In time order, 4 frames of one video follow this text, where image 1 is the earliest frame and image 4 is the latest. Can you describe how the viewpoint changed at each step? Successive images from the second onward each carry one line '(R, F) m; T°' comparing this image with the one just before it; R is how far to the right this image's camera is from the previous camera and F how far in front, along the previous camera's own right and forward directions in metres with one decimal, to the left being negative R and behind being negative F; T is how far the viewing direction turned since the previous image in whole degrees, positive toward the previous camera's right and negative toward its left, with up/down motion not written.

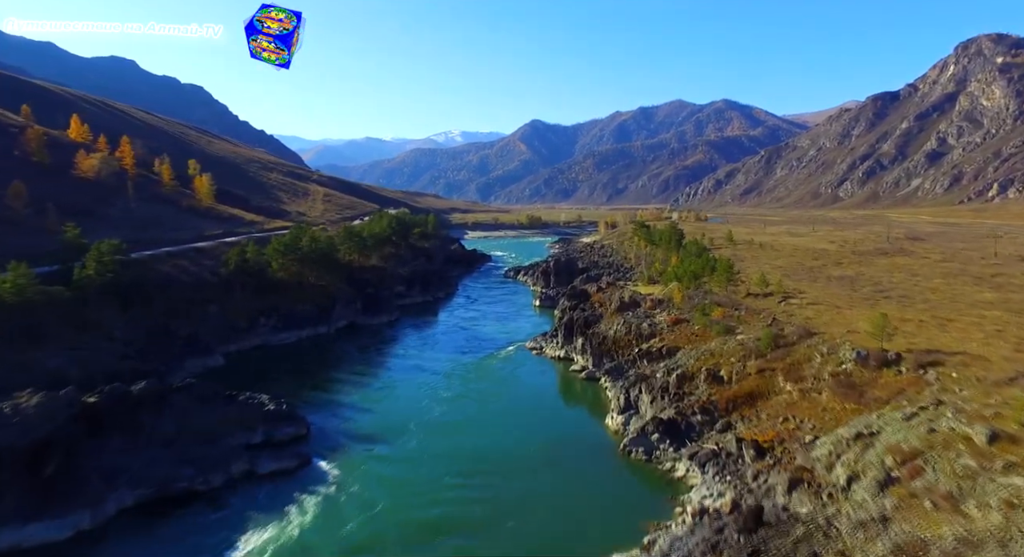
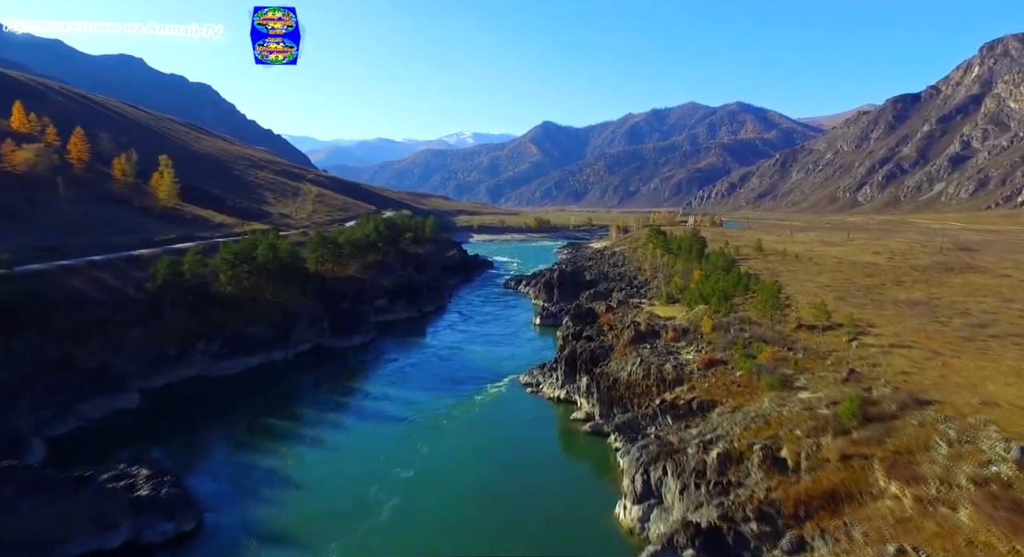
(+1.6, +11.7) m; -1°
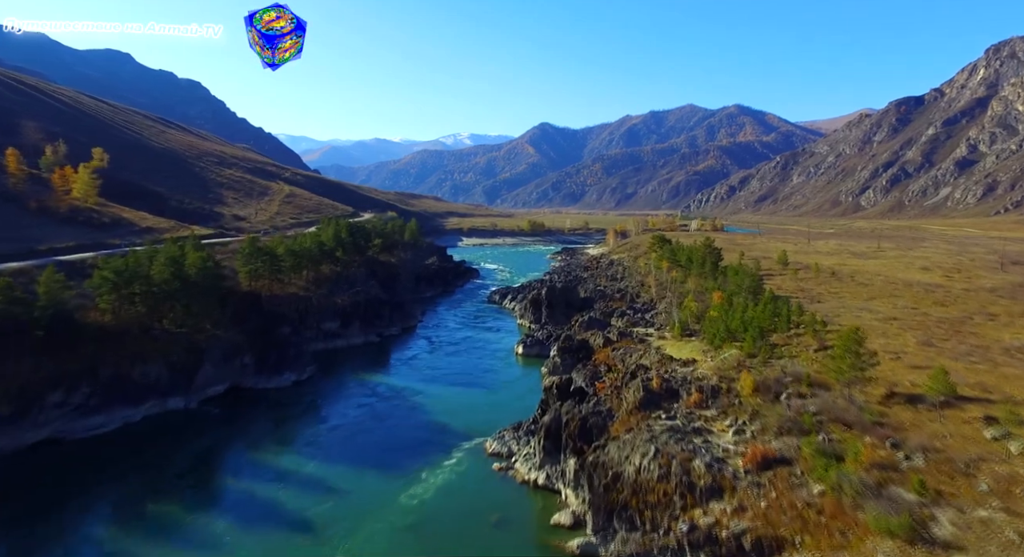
(+2.1, +14.1) m; 0°
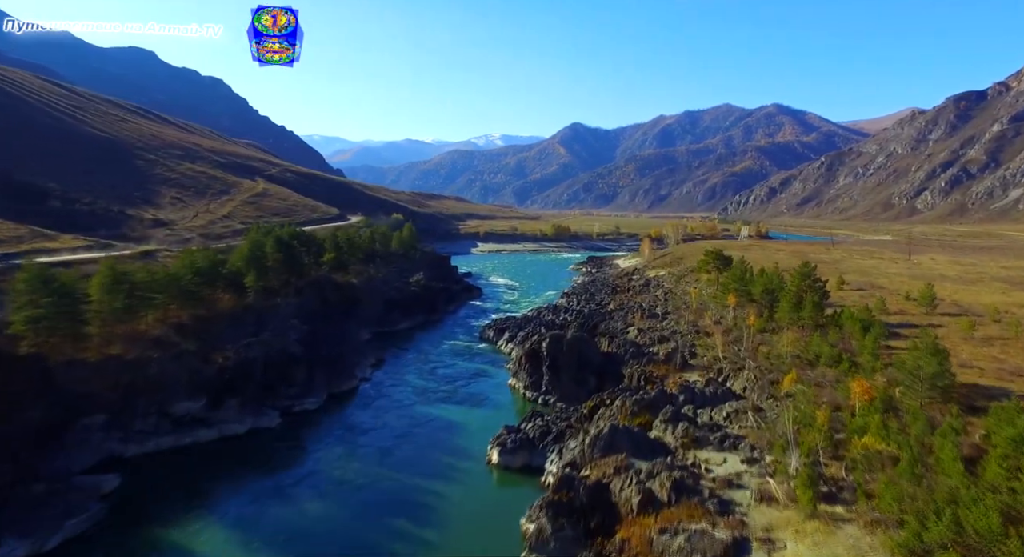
(+3.7, +27.6) m; -3°
